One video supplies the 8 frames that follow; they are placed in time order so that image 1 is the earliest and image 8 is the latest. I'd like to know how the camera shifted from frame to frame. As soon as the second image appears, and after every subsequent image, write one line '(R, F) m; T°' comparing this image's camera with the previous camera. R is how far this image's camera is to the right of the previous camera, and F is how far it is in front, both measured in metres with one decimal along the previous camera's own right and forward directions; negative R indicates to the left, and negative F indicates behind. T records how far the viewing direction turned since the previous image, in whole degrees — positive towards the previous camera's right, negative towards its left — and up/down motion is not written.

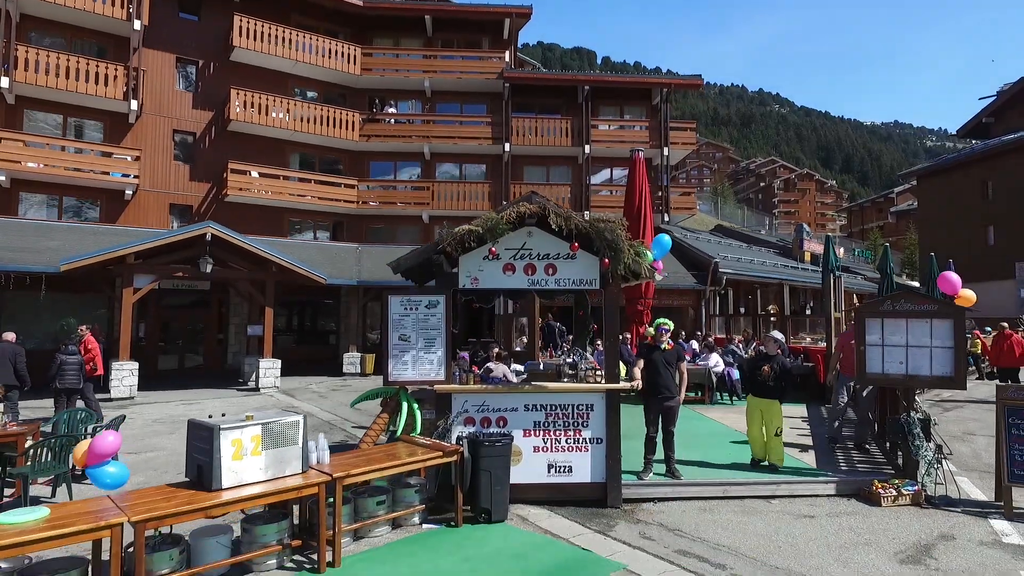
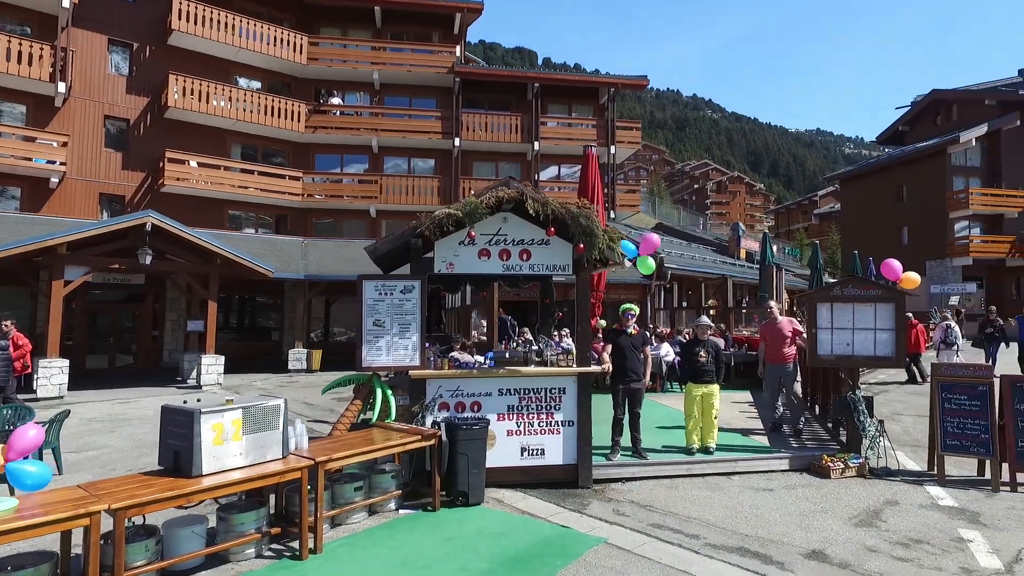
(-0.4, -0.1) m; +6°
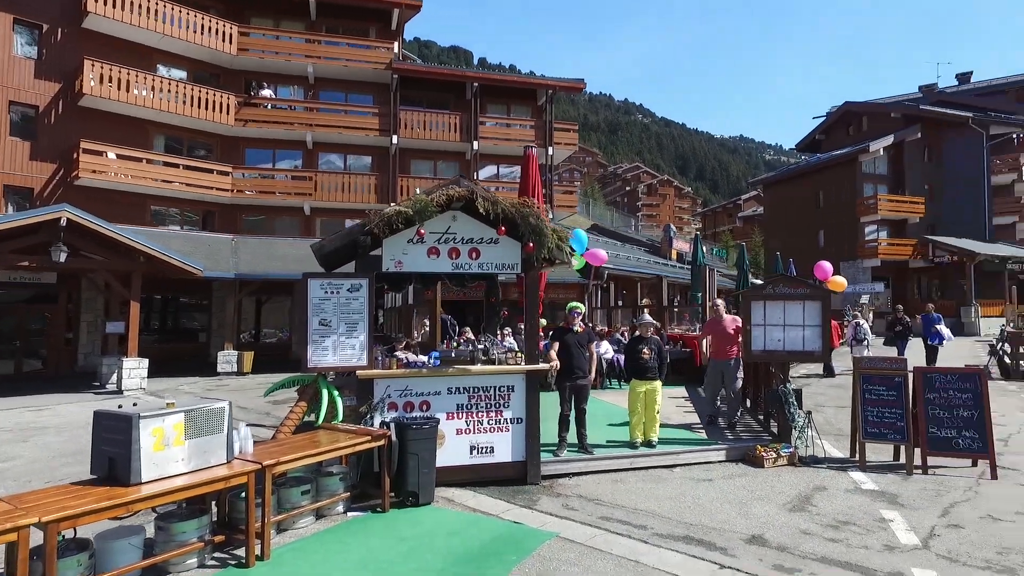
(-0.2, 0.0) m; +6°
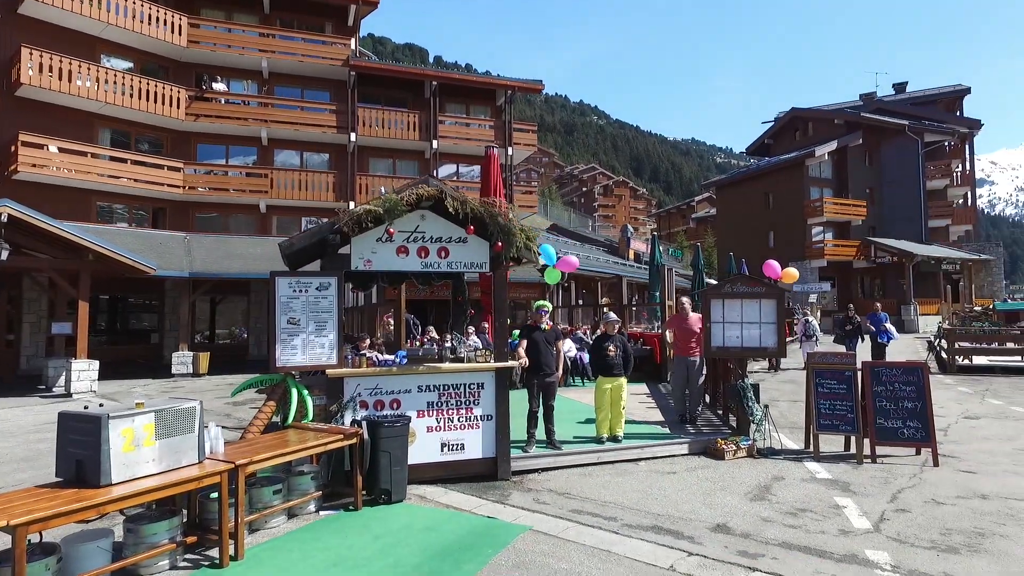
(-0.1, -0.1) m; +4°
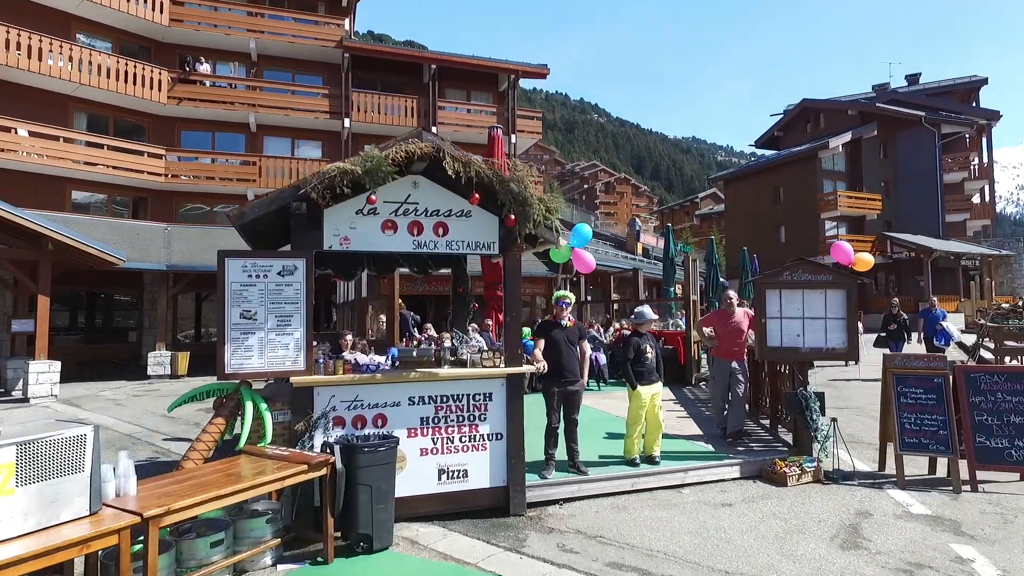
(-0.1, +1.4) m; 0°
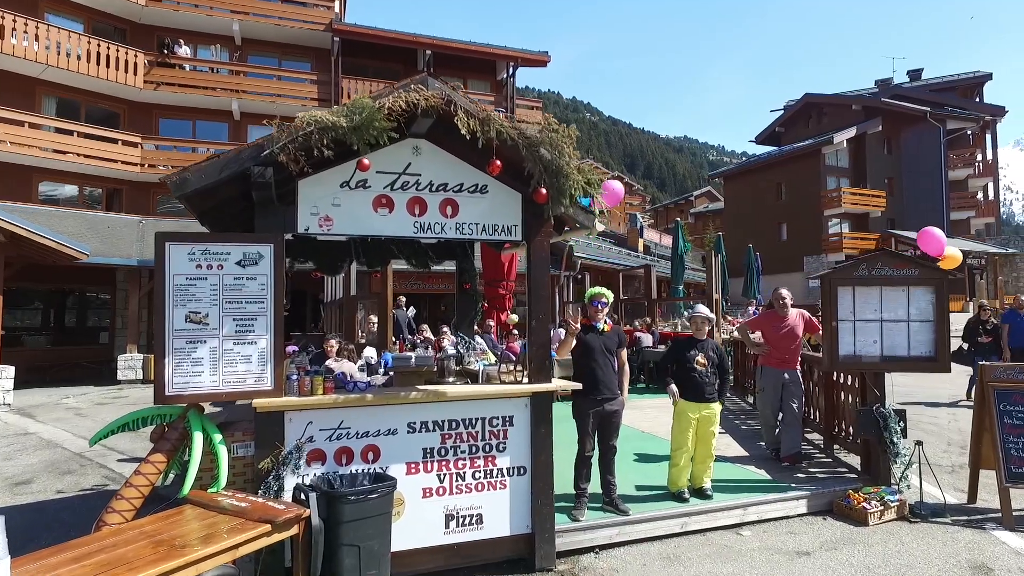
(-0.2, +1.2) m; +1°
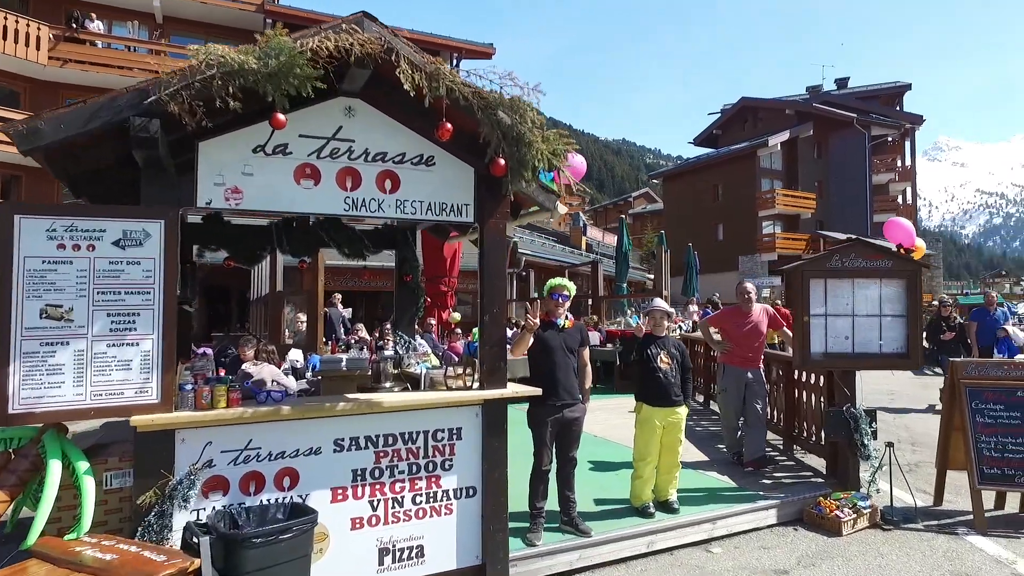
(0.0, +0.6) m; +5°
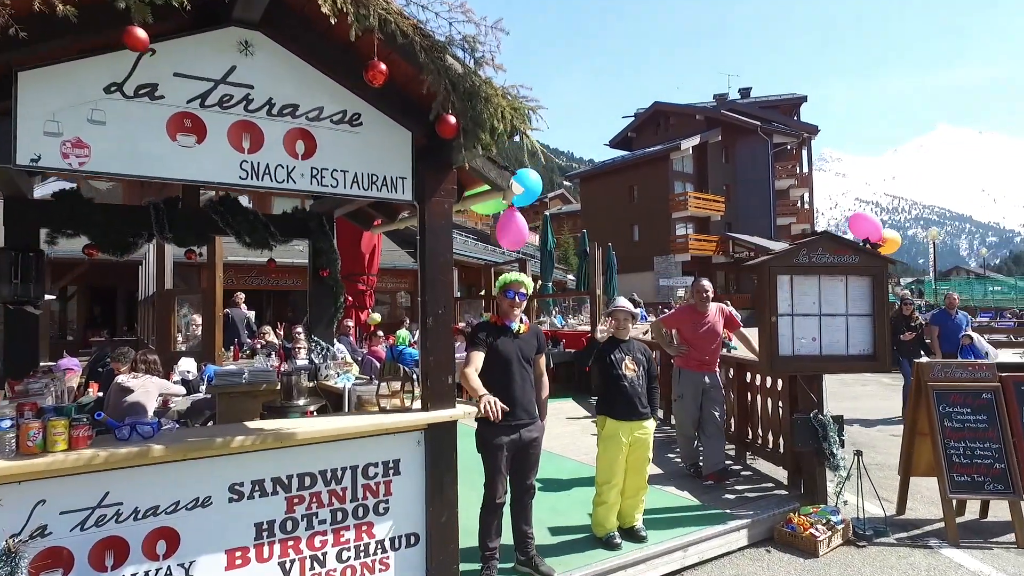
(-0.2, +0.7) m; +8°
